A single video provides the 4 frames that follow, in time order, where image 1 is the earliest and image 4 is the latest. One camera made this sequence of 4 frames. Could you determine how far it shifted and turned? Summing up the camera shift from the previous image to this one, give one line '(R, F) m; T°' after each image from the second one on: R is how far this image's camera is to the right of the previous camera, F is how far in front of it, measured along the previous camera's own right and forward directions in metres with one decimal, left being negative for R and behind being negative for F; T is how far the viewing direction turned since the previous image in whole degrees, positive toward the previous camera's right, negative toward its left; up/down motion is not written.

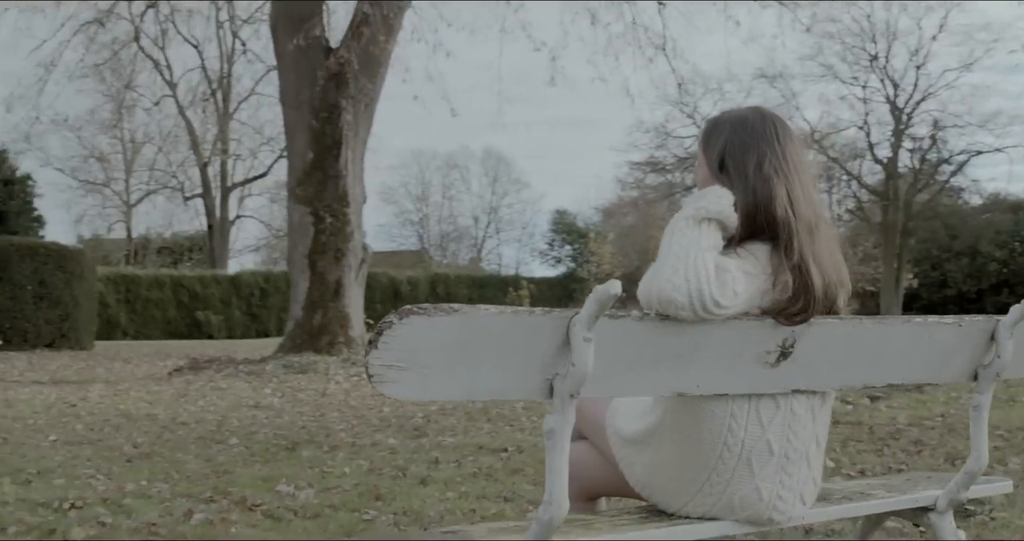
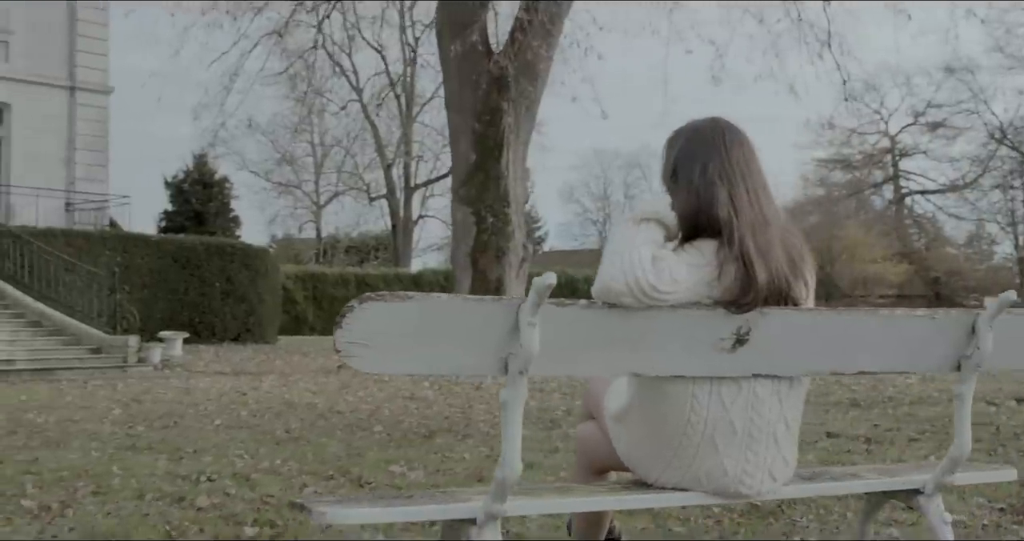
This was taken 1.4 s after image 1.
(+0.4, -0.3) m; -9°
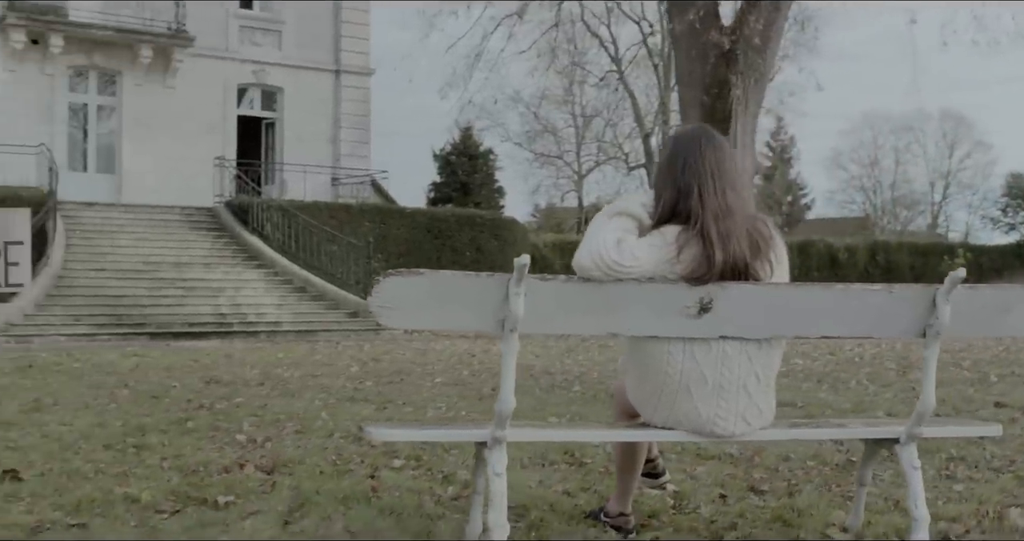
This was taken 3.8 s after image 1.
(+0.6, -0.6) m; -12°
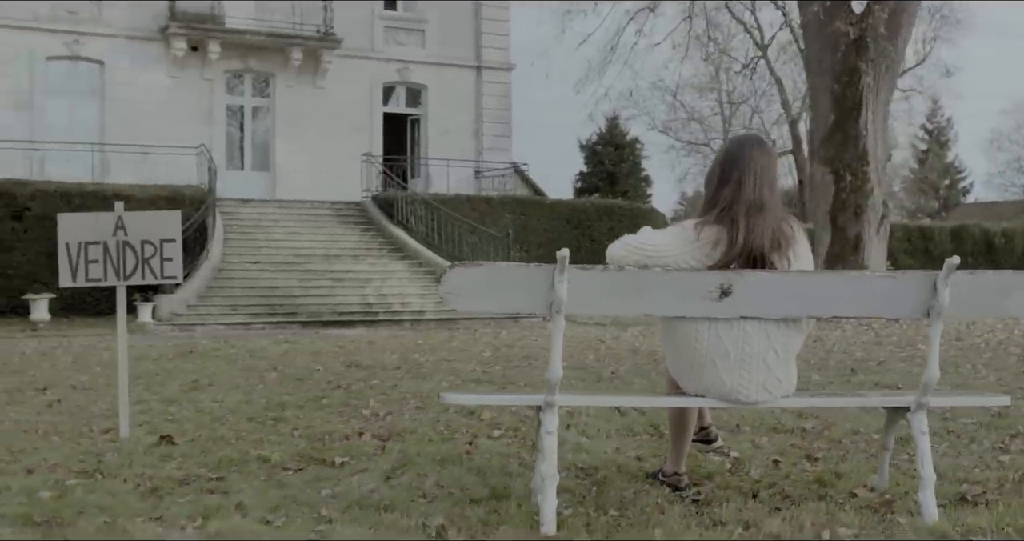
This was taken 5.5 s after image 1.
(+0.3, -0.5) m; -7°
